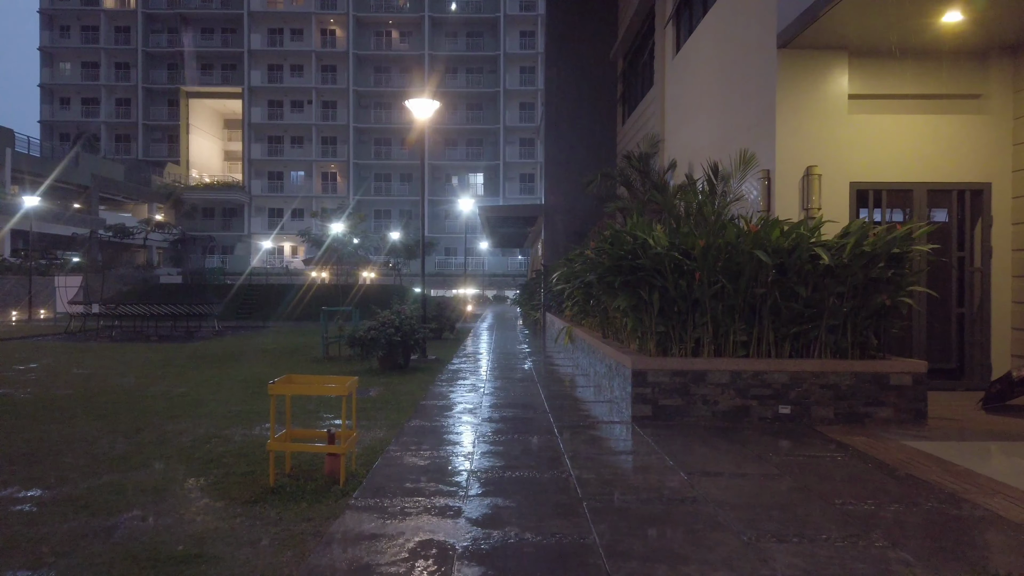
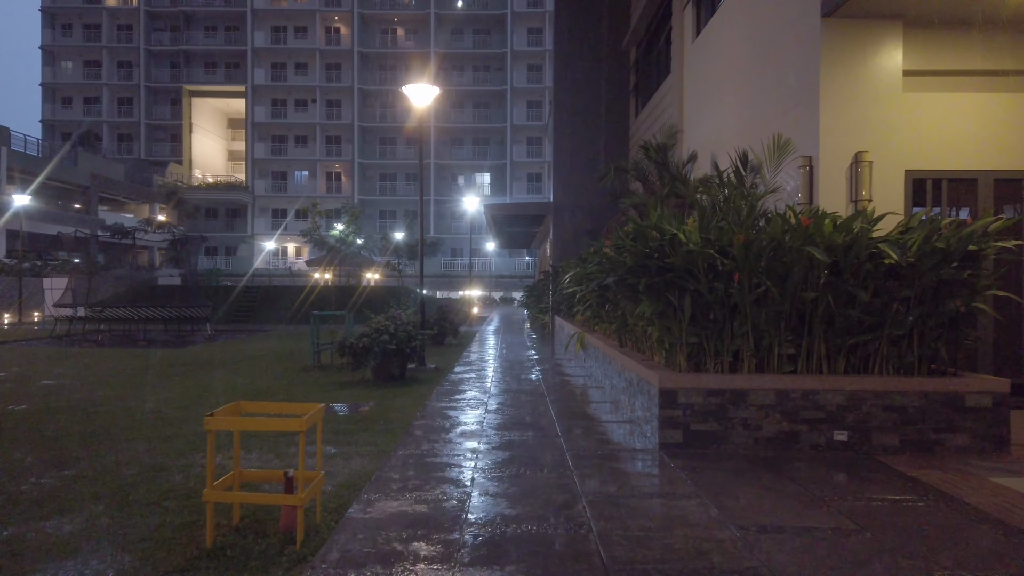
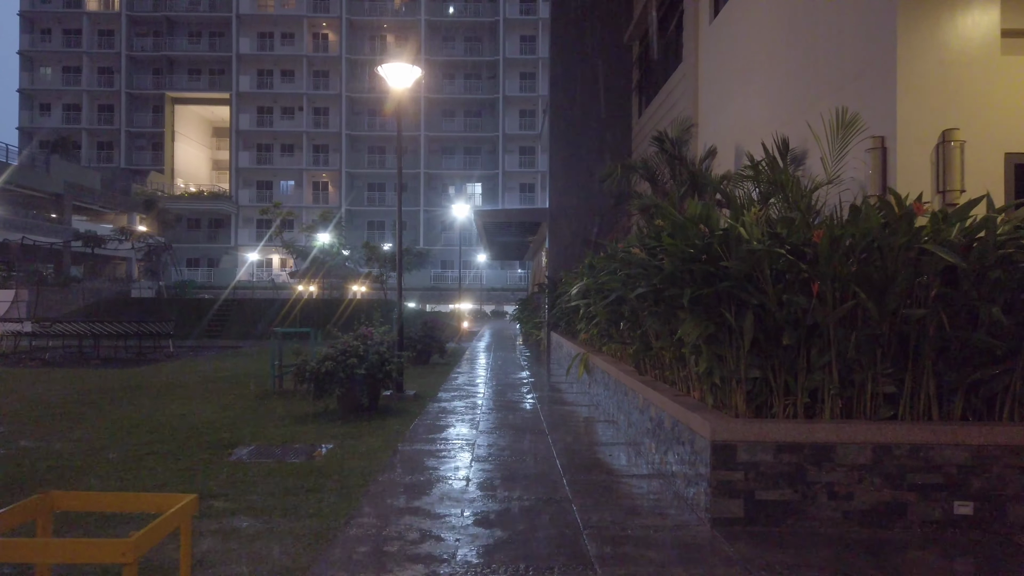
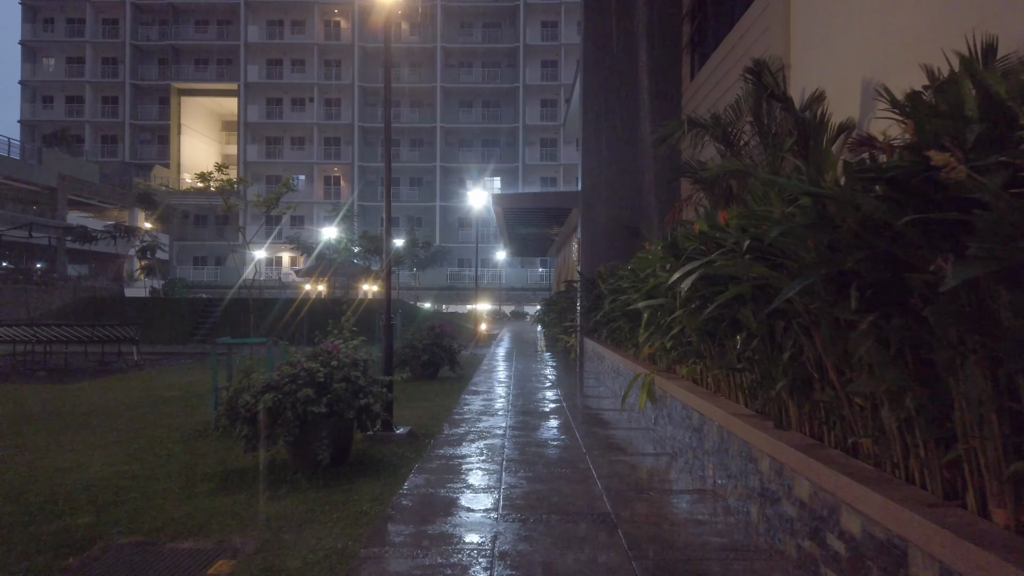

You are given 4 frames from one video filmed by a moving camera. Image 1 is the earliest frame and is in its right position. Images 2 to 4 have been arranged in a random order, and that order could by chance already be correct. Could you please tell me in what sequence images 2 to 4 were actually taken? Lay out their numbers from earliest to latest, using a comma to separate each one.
2, 3, 4
